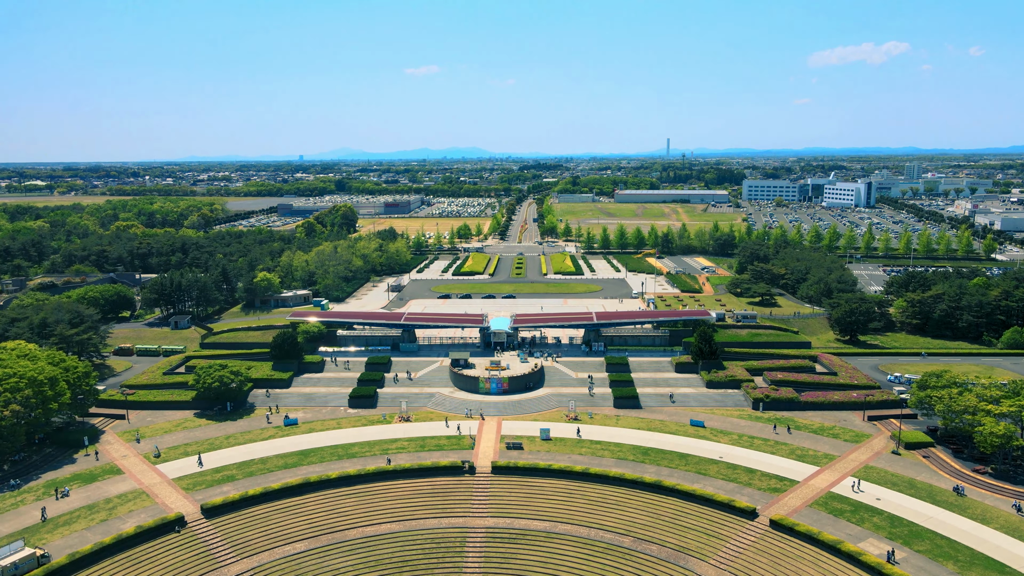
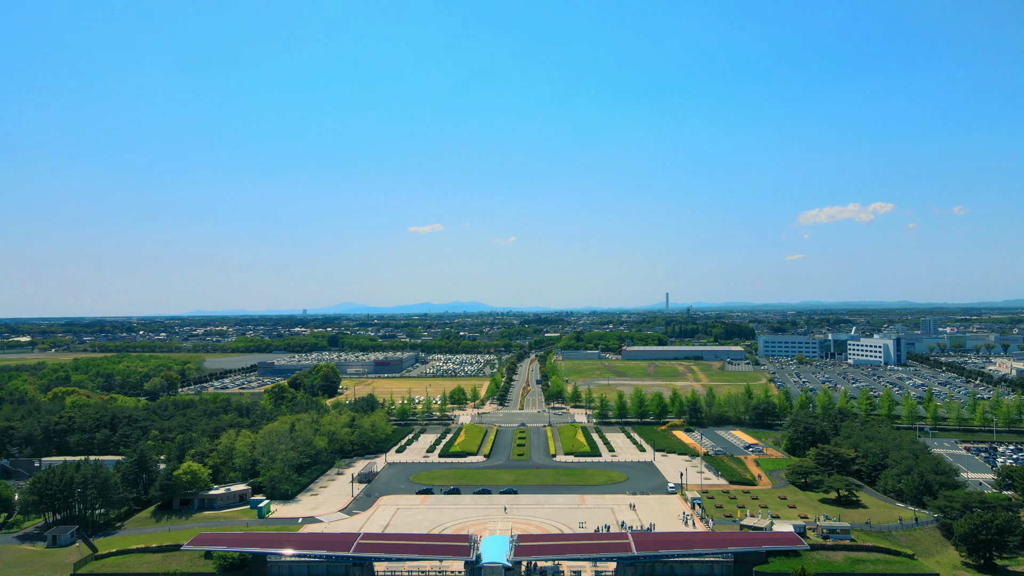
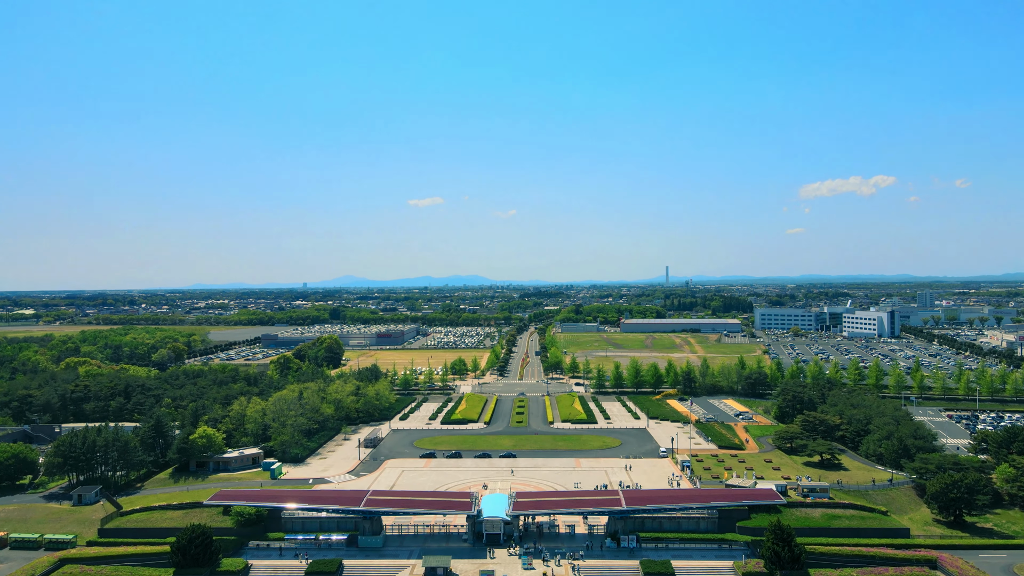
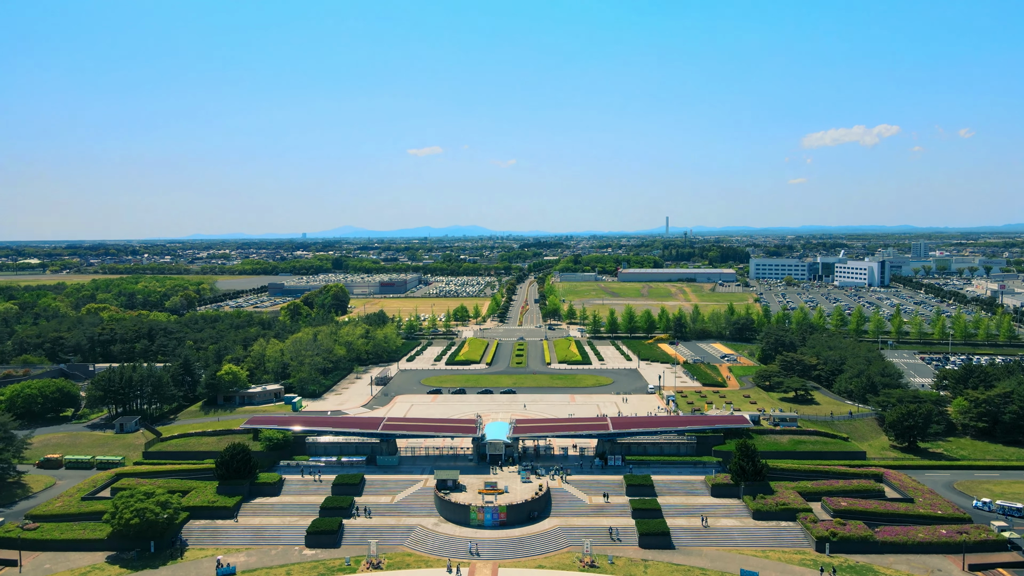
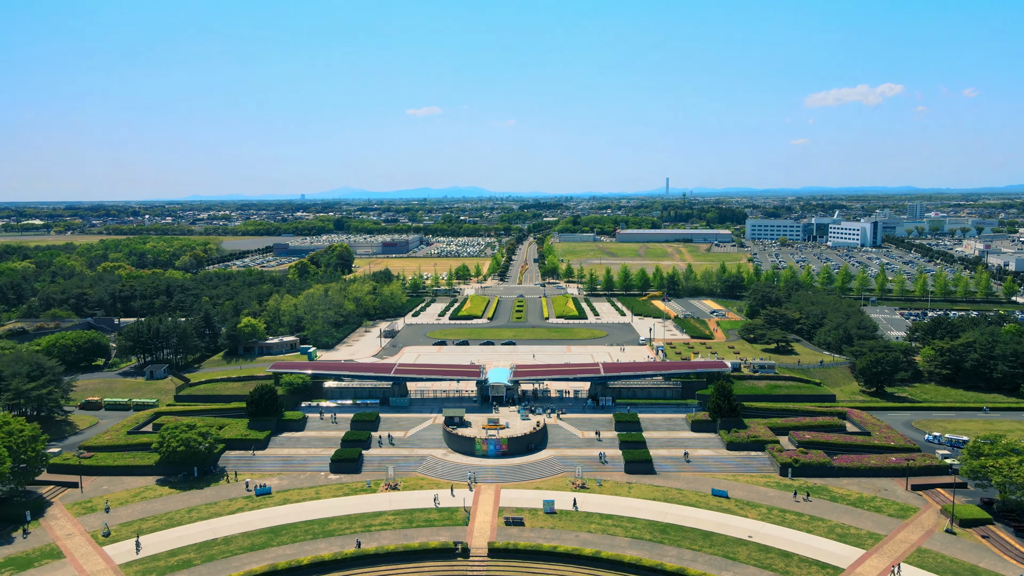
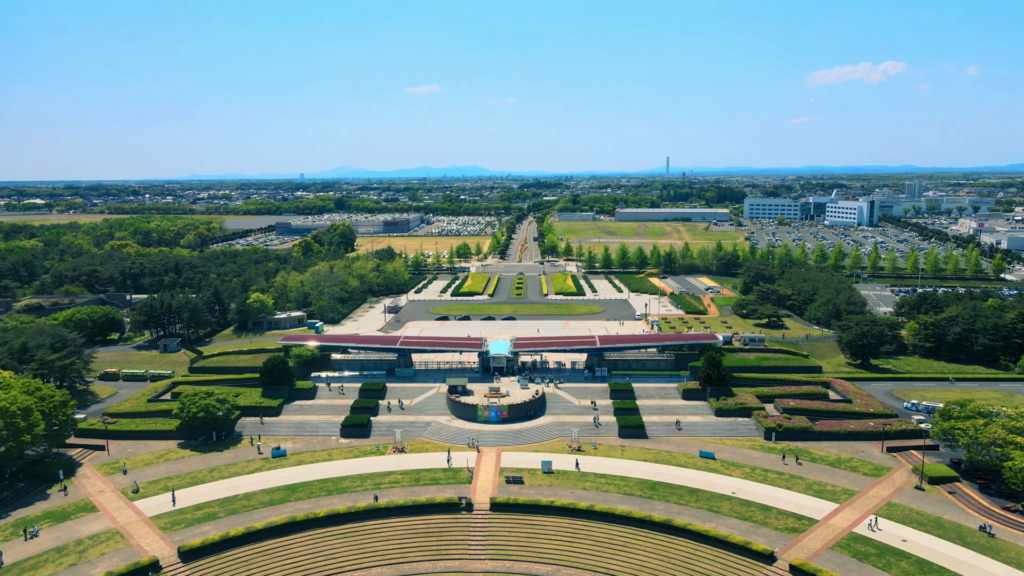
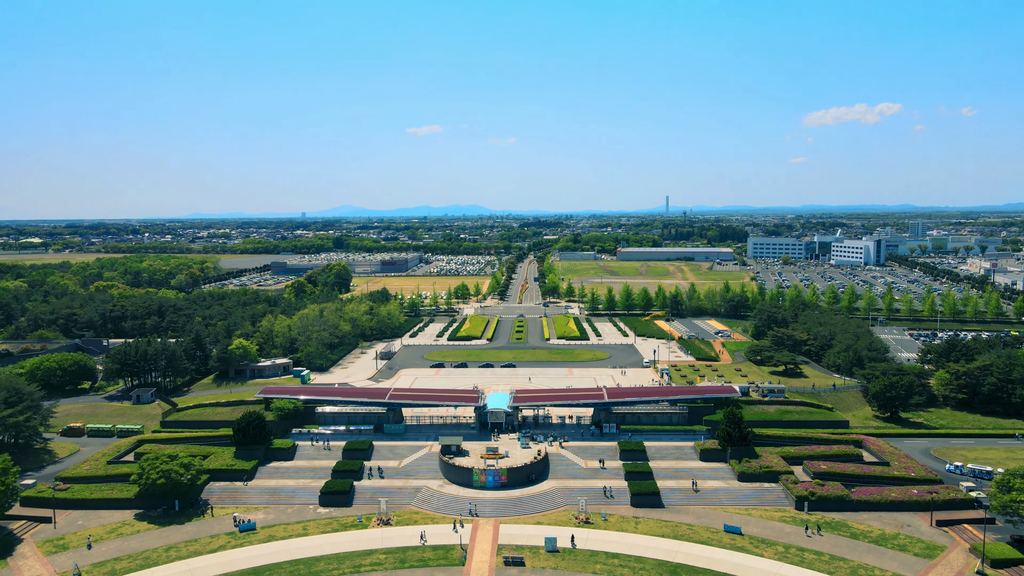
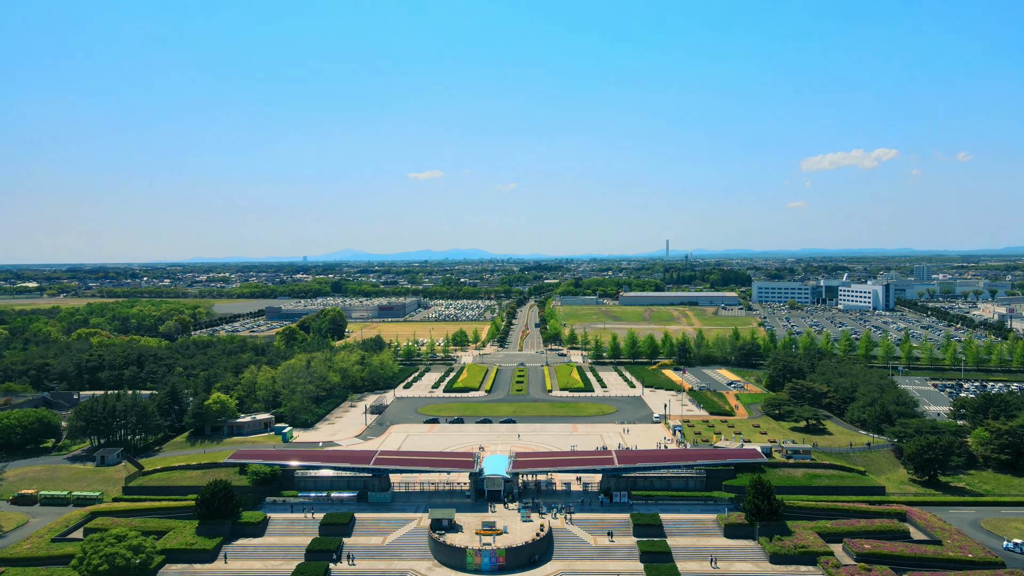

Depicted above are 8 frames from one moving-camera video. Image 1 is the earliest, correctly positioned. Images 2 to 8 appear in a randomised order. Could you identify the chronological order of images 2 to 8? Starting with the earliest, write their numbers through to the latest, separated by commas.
6, 5, 7, 4, 8, 3, 2
